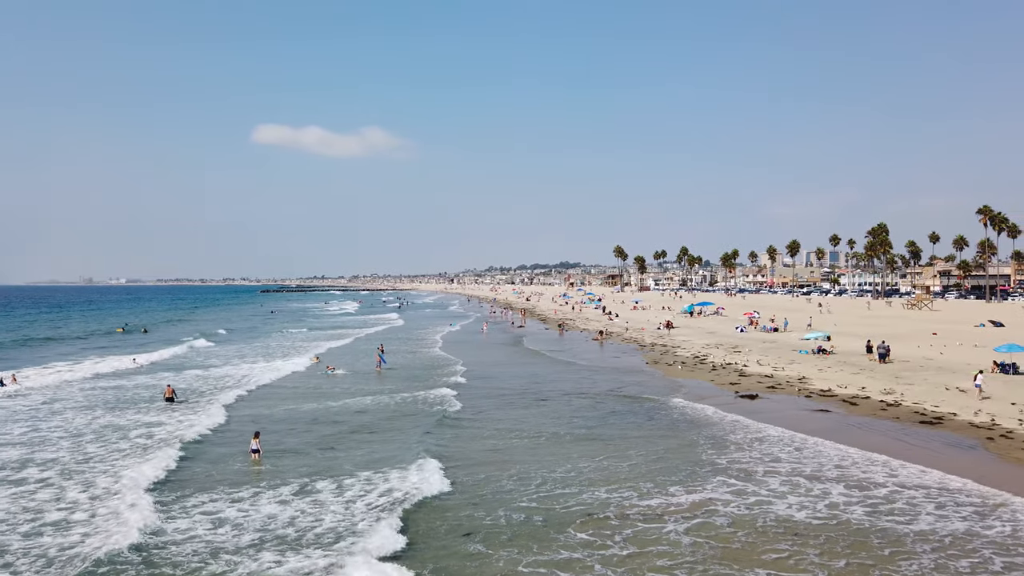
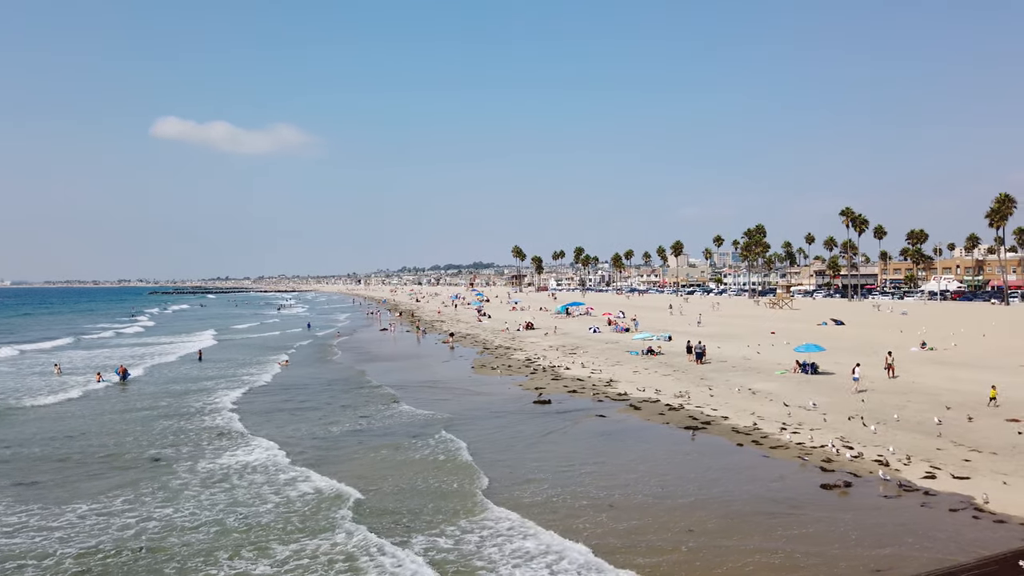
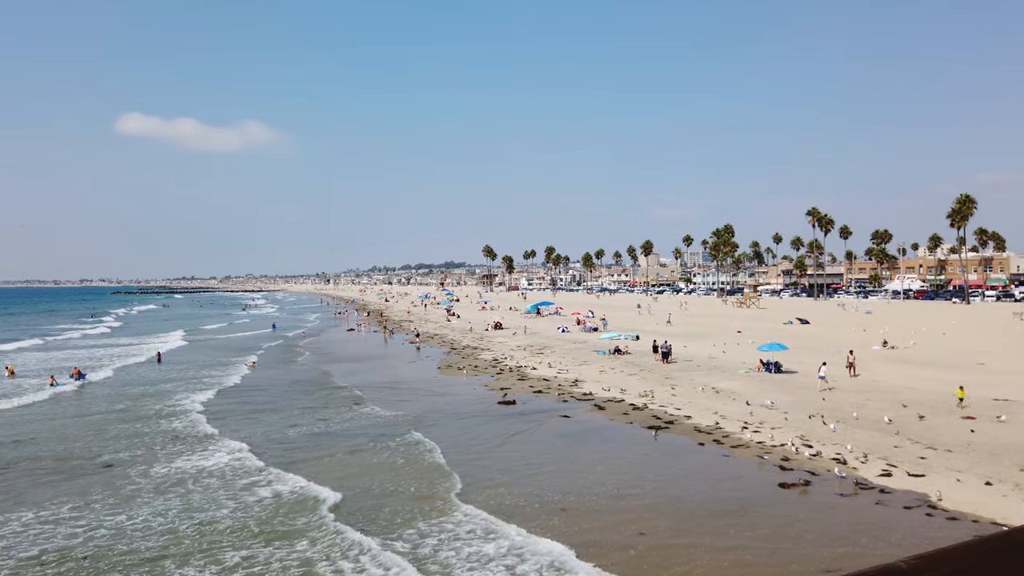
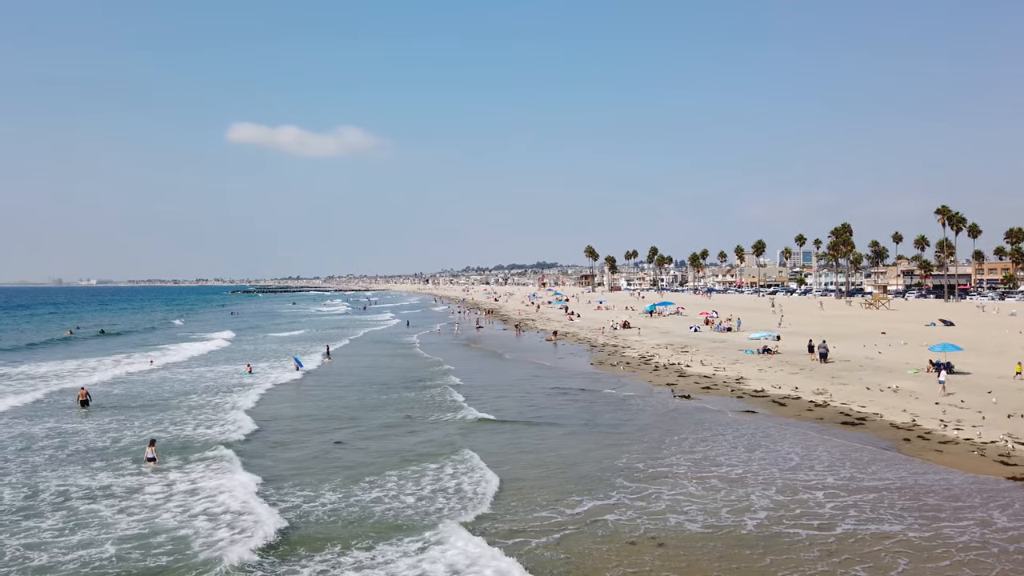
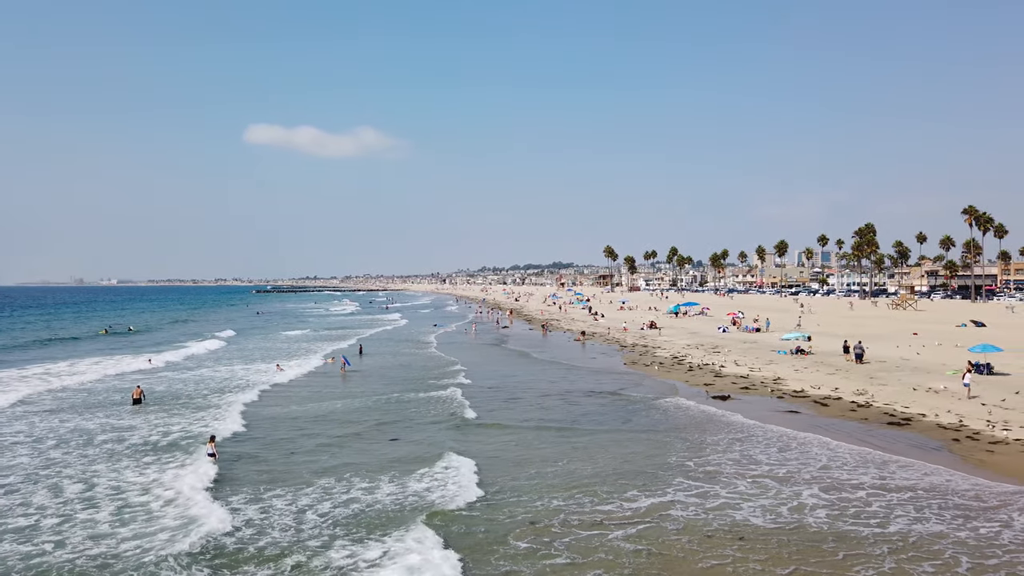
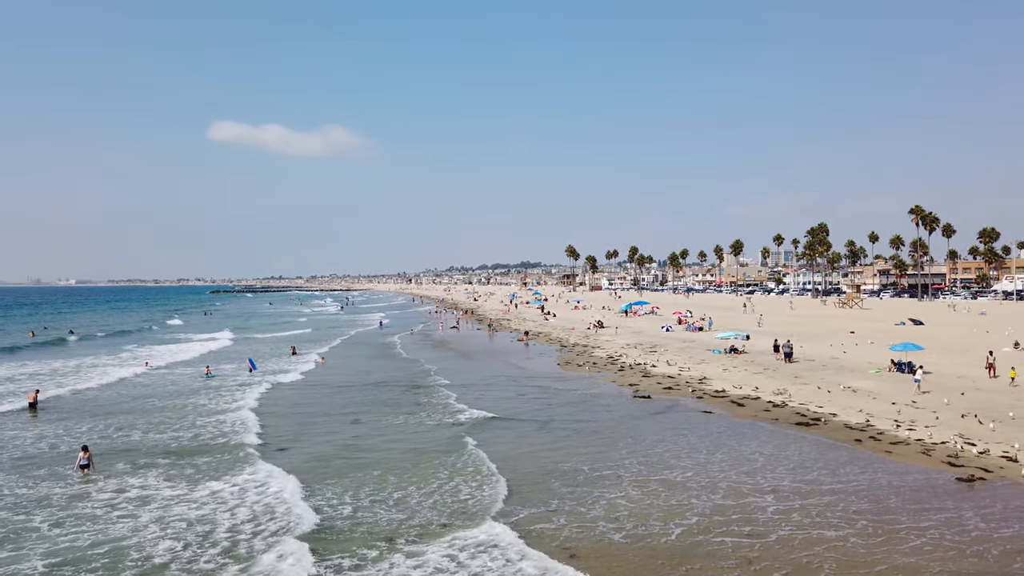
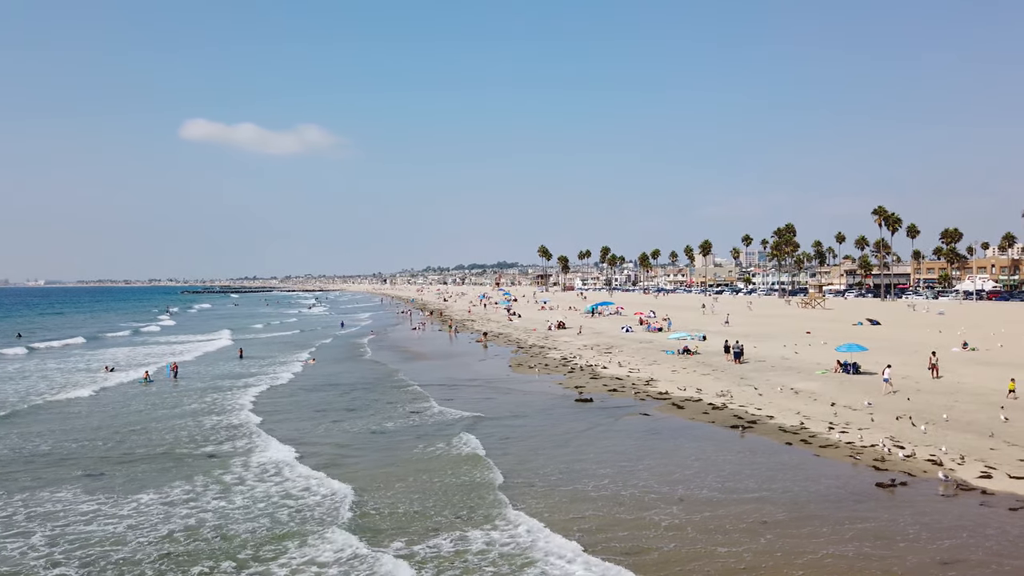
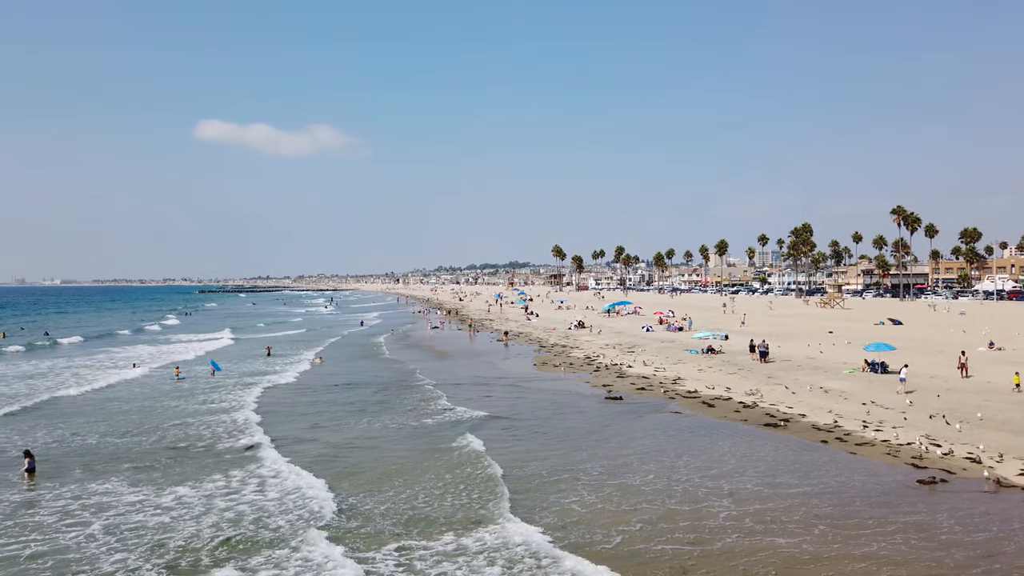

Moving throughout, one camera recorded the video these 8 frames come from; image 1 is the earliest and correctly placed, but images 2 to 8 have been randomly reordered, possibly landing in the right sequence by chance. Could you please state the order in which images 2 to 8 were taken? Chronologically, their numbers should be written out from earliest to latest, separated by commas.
5, 4, 6, 8, 7, 2, 3
